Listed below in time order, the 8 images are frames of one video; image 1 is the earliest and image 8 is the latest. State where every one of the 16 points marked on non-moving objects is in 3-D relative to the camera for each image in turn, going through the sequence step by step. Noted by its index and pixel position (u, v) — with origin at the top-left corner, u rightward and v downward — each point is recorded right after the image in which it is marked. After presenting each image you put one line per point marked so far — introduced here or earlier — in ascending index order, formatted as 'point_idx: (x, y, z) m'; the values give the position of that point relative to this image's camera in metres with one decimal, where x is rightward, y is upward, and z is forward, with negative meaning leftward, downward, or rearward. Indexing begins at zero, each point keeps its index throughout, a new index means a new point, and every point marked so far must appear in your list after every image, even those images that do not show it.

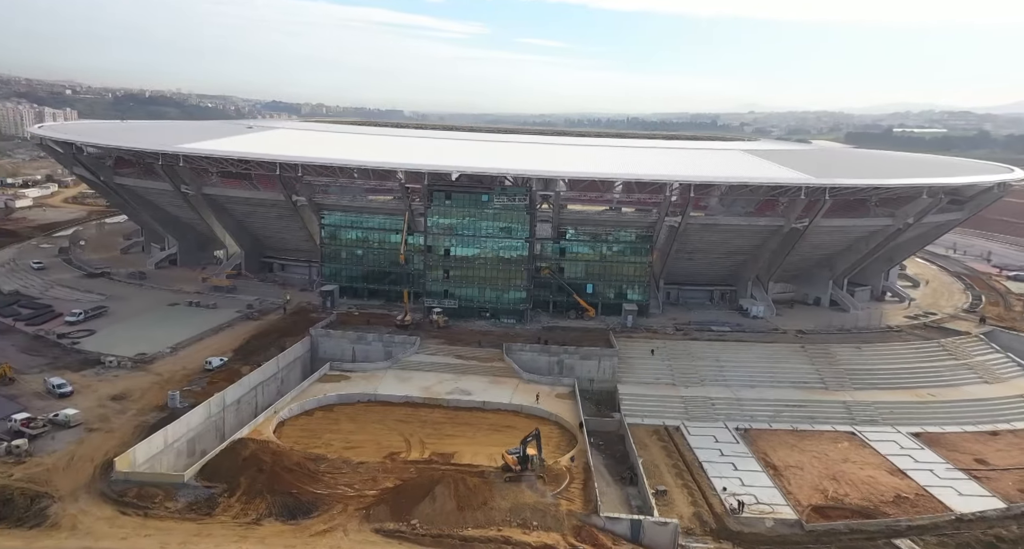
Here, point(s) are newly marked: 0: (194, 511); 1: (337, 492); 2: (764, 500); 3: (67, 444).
0: (-7.3, -5.4, +13.7) m
1: (-4.2, -5.4, +14.6) m
2: (+8.0, -7.1, +18.8) m
3: (-11.8, -4.5, +16.0) m
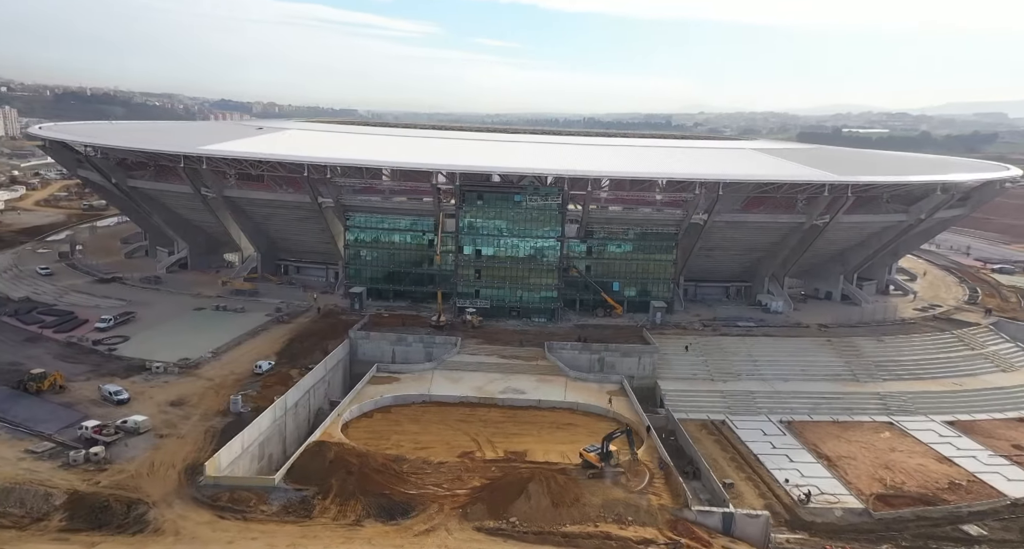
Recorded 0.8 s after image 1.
0: (-5.0, -5.4, +13.5) m
1: (-2.0, -5.3, +14.5) m
2: (+10.2, -6.9, +19.1) m
3: (-9.7, -4.6, +15.7) m
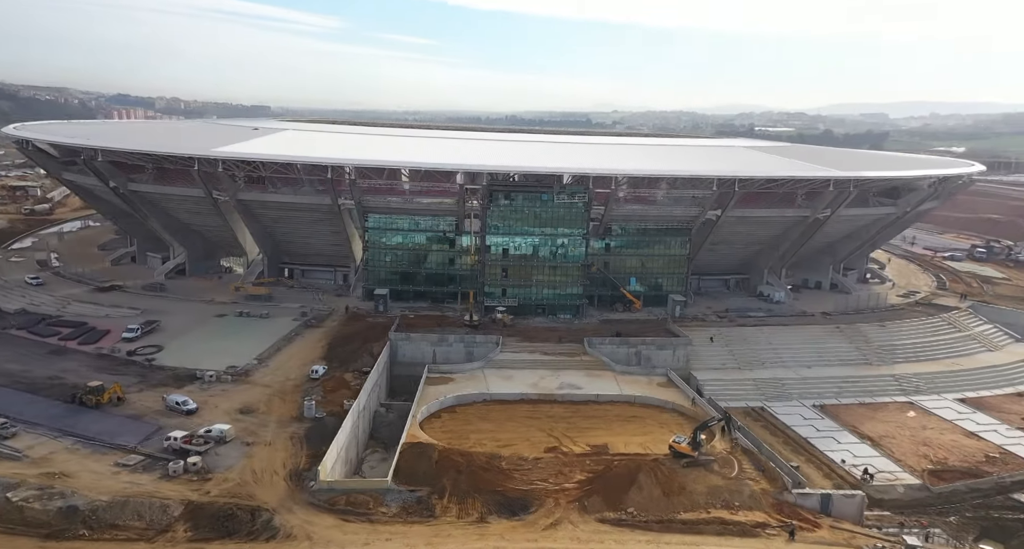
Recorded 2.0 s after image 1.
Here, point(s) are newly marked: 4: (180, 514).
0: (-2.2, -5.4, +13.5) m
1: (+0.7, -5.3, +14.7) m
2: (+12.5, -6.5, +20.2) m
3: (-7.0, -4.7, +15.3) m
4: (-7.2, -5.2, +12.9) m
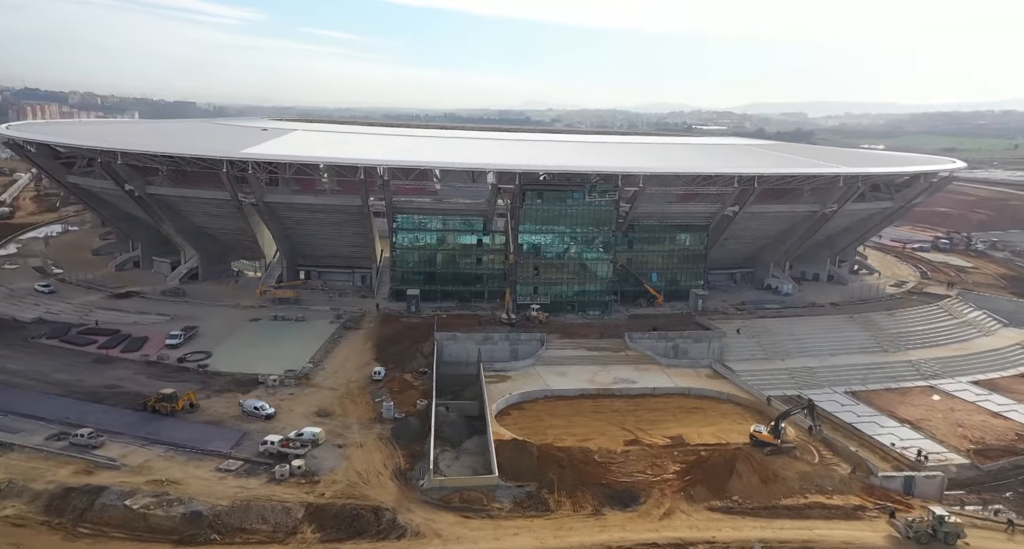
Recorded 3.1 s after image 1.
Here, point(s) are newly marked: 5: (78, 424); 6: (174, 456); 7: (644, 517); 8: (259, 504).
0: (+0.4, -5.4, +13.7) m
1: (+3.3, -5.2, +15.1) m
2: (+14.9, -6.2, +21.1) m
3: (-4.5, -4.8, +15.3) m
4: (-4.5, -5.3, +12.9) m
5: (-12.2, -4.2, +16.8) m
6: (-8.6, -4.6, +15.2) m
7: (+3.0, -5.6, +13.6) m
8: (-5.5, -5.0, +13.1) m
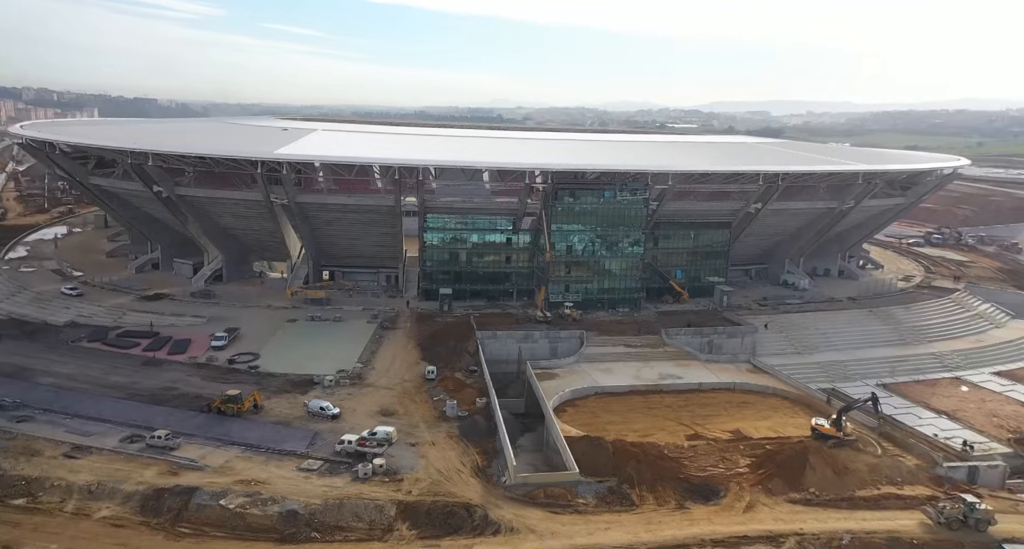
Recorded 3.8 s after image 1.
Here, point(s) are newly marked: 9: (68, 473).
0: (+2.4, -5.4, +14.0) m
1: (+5.2, -5.1, +15.4) m
2: (+16.8, -6.0, +21.5) m
3: (-2.5, -4.8, +15.5) m
4: (-2.5, -5.3, +13.1) m
5: (-10.3, -4.3, +16.8) m
6: (-6.6, -4.7, +15.3) m
7: (+5.0, -5.5, +13.9) m
8: (-3.5, -5.1, +13.2) m
9: (-10.6, -4.7, +14.2) m
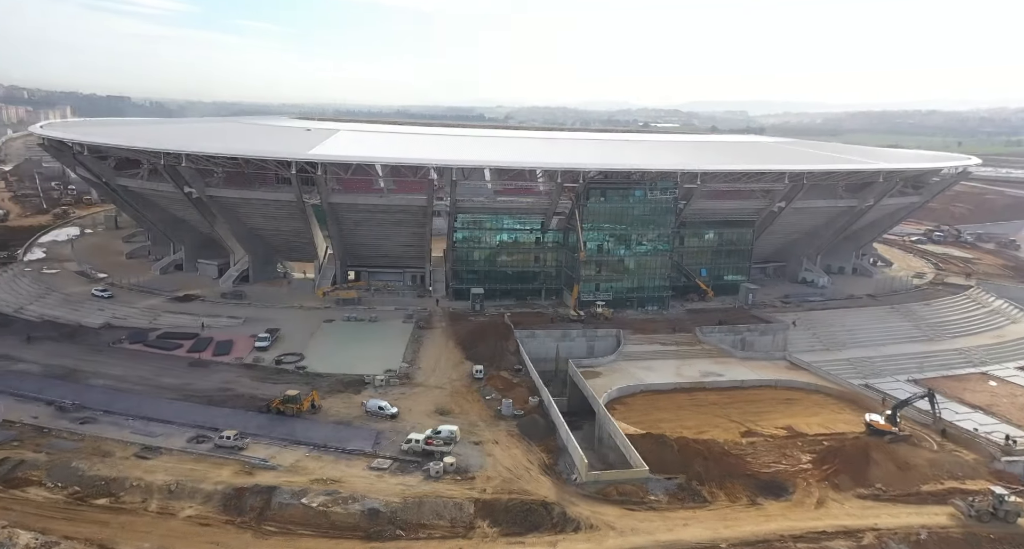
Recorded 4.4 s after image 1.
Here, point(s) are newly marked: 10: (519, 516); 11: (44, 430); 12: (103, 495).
0: (+4.1, -5.4, +14.1) m
1: (+7.0, -5.1, +15.5) m
2: (+18.5, -5.9, +21.7) m
3: (-0.8, -4.8, +15.6) m
4: (-0.8, -5.3, +13.2) m
5: (-8.6, -4.3, +17.0) m
6: (-4.9, -4.7, +15.4) m
7: (+6.7, -5.4, +14.0) m
8: (-1.8, -5.1, +13.4) m
9: (-8.8, -4.8, +14.3) m
10: (+0.1, -5.3, +13.1) m
11: (-13.0, -4.4, +16.6) m
12: (-9.3, -5.0, +13.6) m
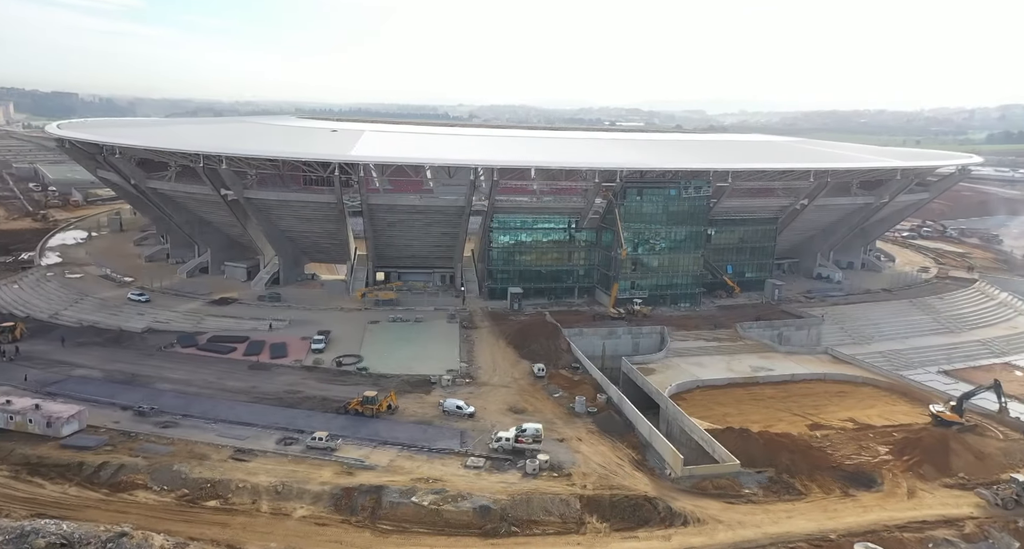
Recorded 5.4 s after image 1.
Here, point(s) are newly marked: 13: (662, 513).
0: (+6.5, -5.3, +14.4) m
1: (+9.3, -5.0, +15.9) m
2: (+20.8, -5.6, +22.2) m
3: (+1.6, -4.8, +15.9) m
4: (+1.6, -5.3, +13.5) m
5: (-6.2, -4.4, +17.1) m
6: (-2.5, -4.8, +15.6) m
7: (+9.1, -5.4, +14.4) m
8: (+0.6, -5.1, +13.6) m
9: (-6.4, -4.9, +14.5) m
10: (+2.6, -5.3, +13.3) m
11: (-10.7, -4.5, +16.7) m
12: (-6.9, -5.1, +13.7) m
13: (+3.3, -5.3, +13.3) m
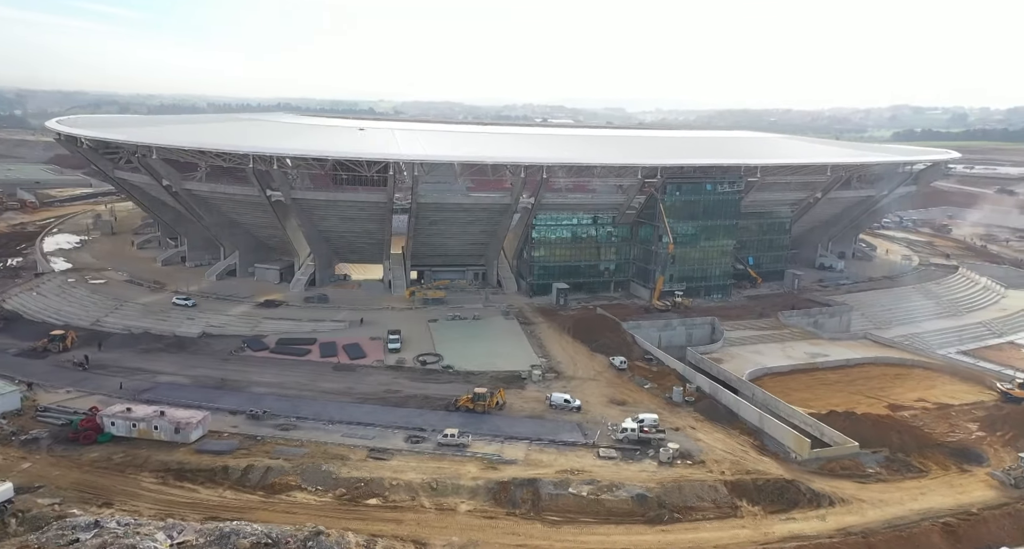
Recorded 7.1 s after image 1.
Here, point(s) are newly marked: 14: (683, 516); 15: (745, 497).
0: (+10.1, -5.1, +15.3) m
1: (+12.8, -4.7, +16.8) m
2: (+24.0, -5.0, +23.6) m
3: (+5.0, -4.7, +16.5) m
4: (+5.2, -5.2, +14.1) m
5: (-2.8, -4.5, +17.5) m
6: (+0.9, -4.7, +16.1) m
7: (+12.7, -5.1, +15.3) m
8: (+4.2, -5.0, +14.2) m
9: (-2.9, -4.9, +14.8) m
10: (+6.1, -5.2, +14.0) m
11: (-7.2, -4.6, +16.8) m
12: (-3.3, -5.2, +14.1) m
13: (+6.9, -5.2, +14.0) m
14: (+3.8, -5.4, +13.4) m
15: (+5.5, -5.2, +14.1) m
